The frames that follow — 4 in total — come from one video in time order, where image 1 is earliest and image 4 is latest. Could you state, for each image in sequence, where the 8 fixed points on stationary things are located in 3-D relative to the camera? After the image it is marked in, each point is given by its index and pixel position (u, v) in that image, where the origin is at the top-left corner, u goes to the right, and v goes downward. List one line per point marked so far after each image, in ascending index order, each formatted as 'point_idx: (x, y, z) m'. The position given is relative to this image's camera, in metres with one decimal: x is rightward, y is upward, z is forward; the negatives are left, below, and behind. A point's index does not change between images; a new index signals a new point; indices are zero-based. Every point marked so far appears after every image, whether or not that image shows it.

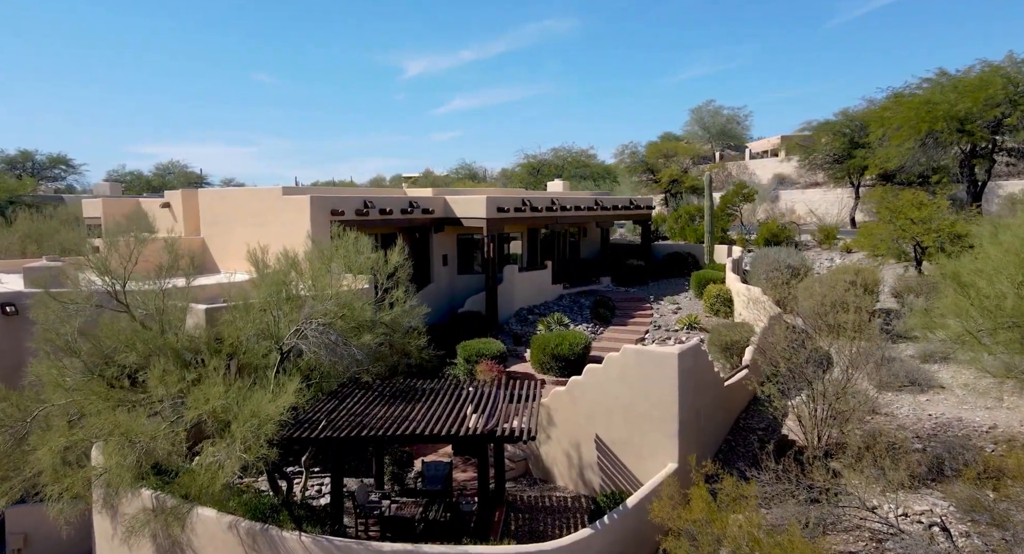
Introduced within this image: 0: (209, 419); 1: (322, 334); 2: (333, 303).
0: (-4.5, -2.1, +9.4) m
1: (-3.7, -1.1, +12.3) m
2: (-3.7, -0.5, +13.1) m
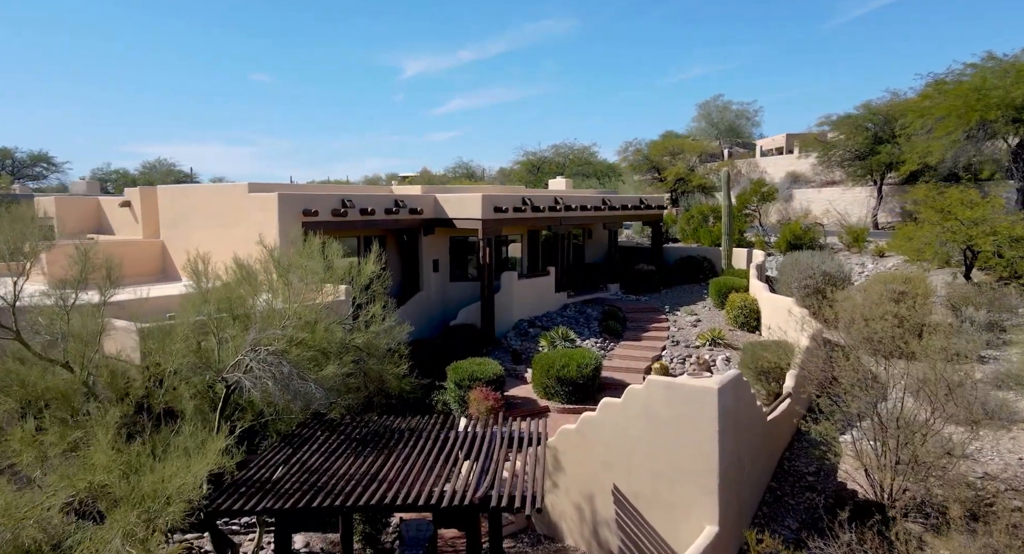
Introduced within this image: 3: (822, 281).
0: (-4.5, -2.3, +6.9) m
1: (-3.7, -1.3, +9.8) m
2: (-3.7, -0.8, +10.6) m
3: (+9.1, -0.1, +18.8) m
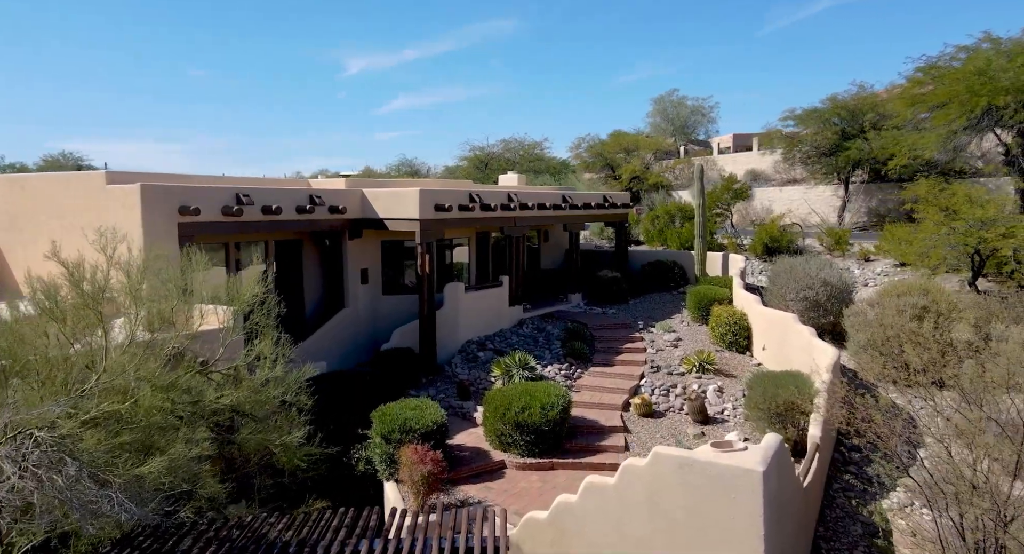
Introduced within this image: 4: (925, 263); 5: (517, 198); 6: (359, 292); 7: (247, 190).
0: (-4.8, -2.7, +3.0) m
1: (-4.2, -1.7, +6.0) m
2: (-4.3, -1.1, +6.8) m
3: (+7.7, -0.4, +16.0) m
4: (+11.7, +0.4, +18.3) m
5: (+0.1, +2.4, +19.6) m
6: (-4.2, -0.4, +17.4) m
7: (-5.8, +1.9, +13.9) m
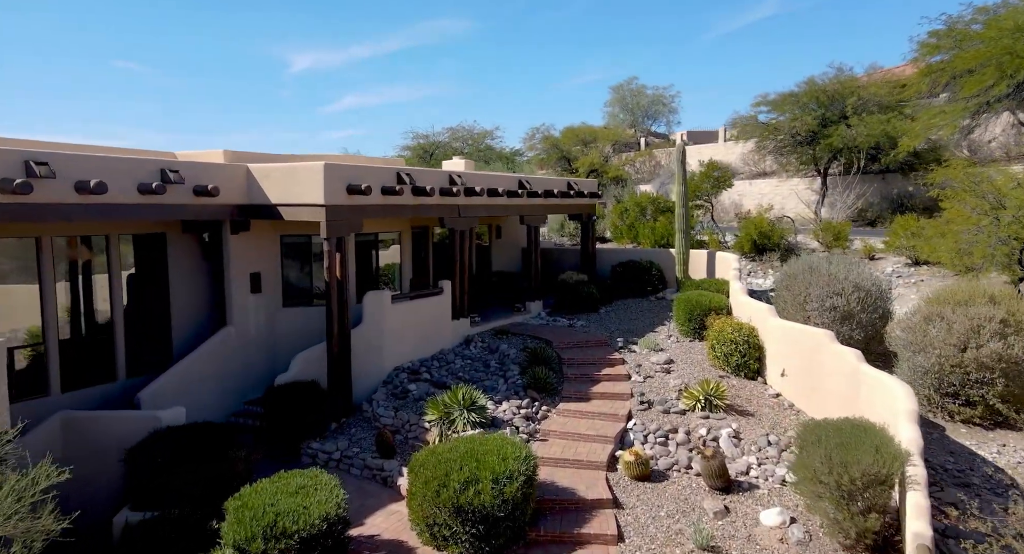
0: (-4.9, -2.8, -1.5) m
1: (-4.5, -1.8, +1.5) m
2: (-4.7, -1.2, +2.3) m
3: (+6.6, -0.4, +12.4) m
4: (+10.5, +0.4, +15.0) m
5: (-1.2, +2.3, +15.4) m
6: (-5.3, -0.6, +12.9) m
7: (-6.7, +1.7, +9.3) m
